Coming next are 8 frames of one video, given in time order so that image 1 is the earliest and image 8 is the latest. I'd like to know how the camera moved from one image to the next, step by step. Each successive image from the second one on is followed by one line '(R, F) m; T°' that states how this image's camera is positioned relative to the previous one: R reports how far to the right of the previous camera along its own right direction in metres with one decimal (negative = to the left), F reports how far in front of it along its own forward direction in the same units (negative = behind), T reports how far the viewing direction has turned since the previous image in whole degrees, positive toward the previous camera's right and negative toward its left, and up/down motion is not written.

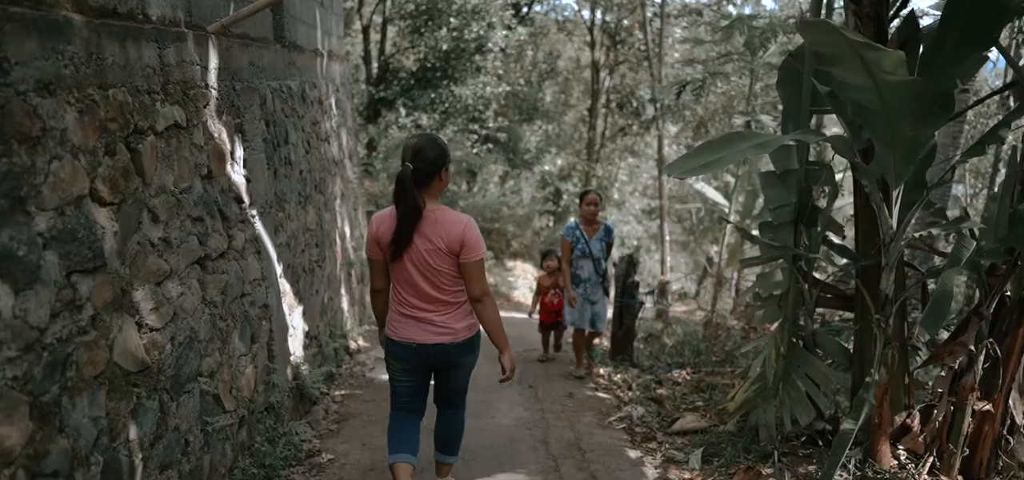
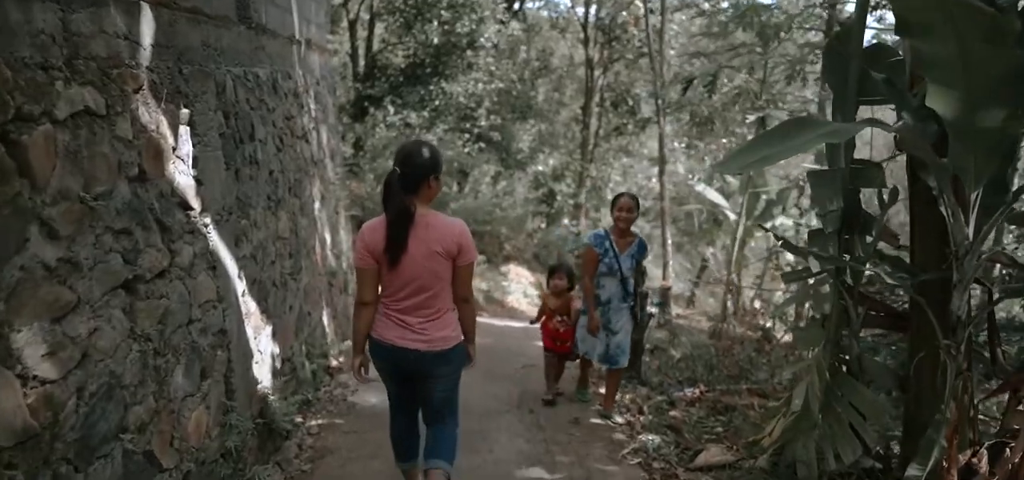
(-0.1, +0.6) m; +1°
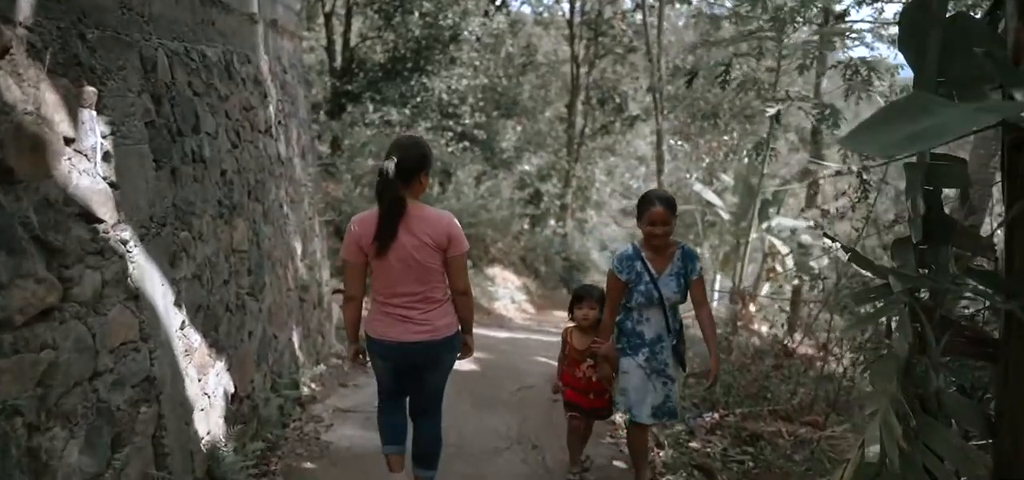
(-0.1, +0.8) m; +1°
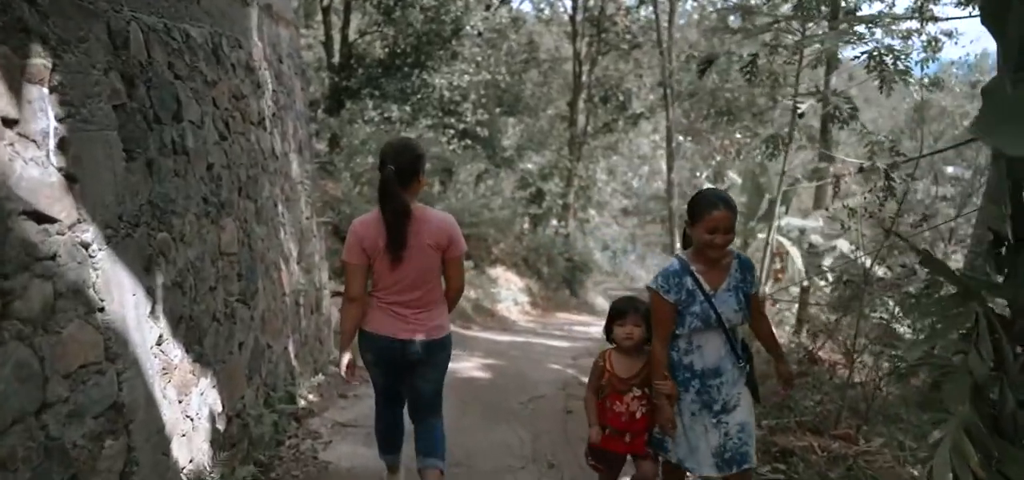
(-0.1, +0.4) m; 0°
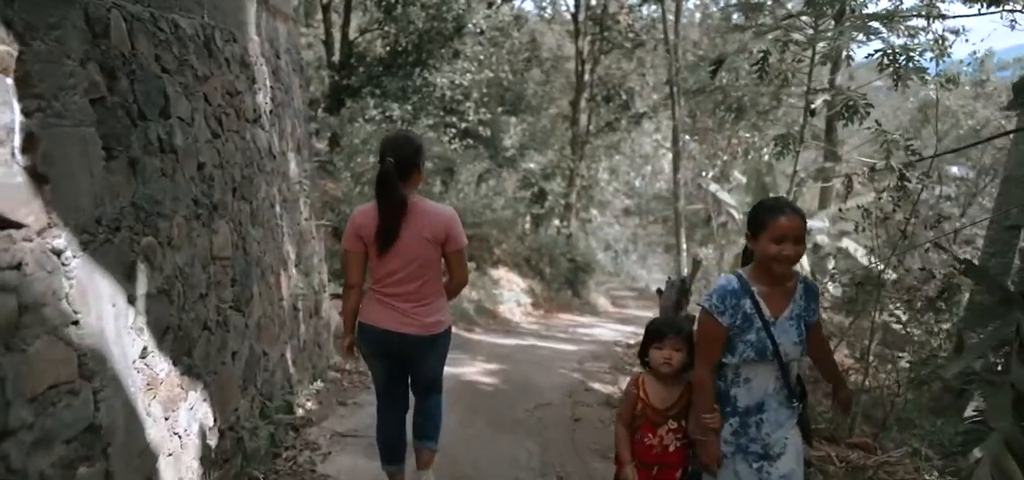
(0.0, +0.2) m; 0°
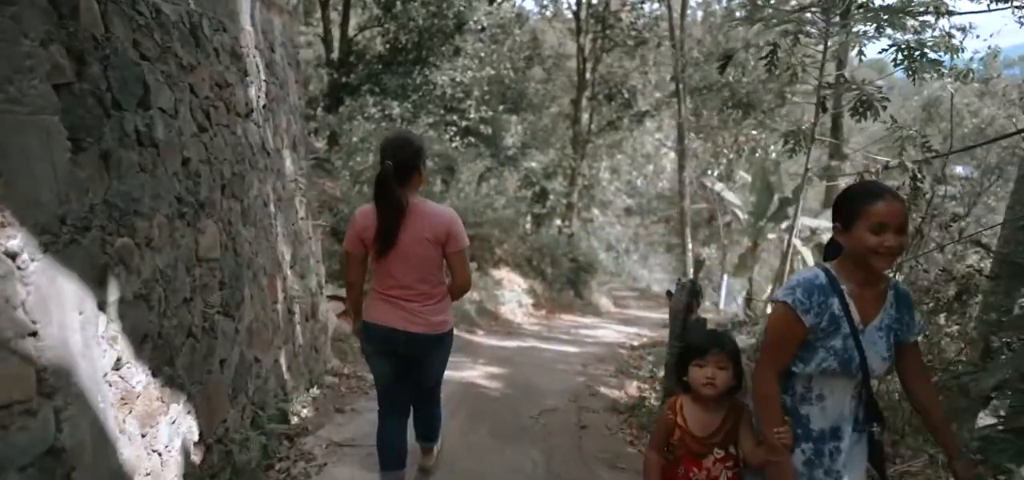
(0.0, +0.2) m; 0°
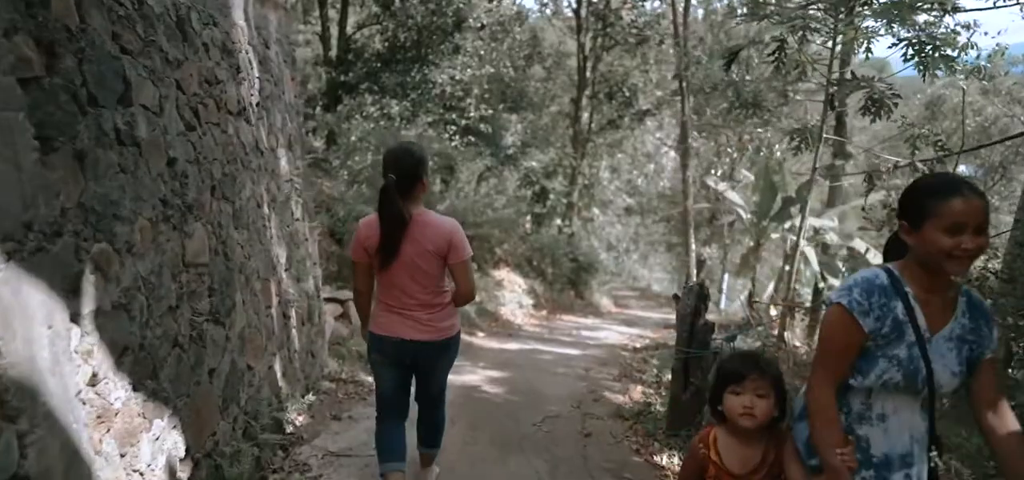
(0.0, +0.2) m; 0°
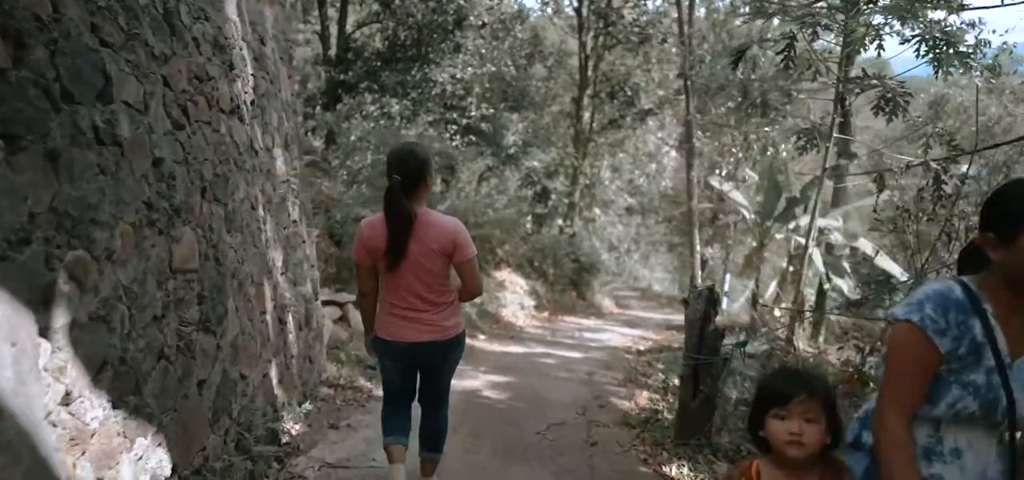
(0.0, +0.2) m; 0°
